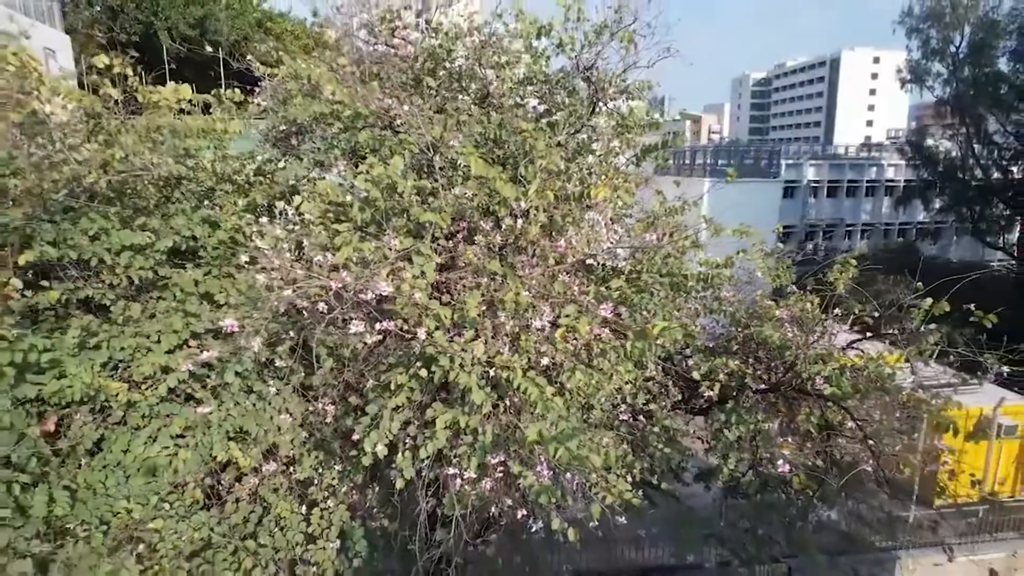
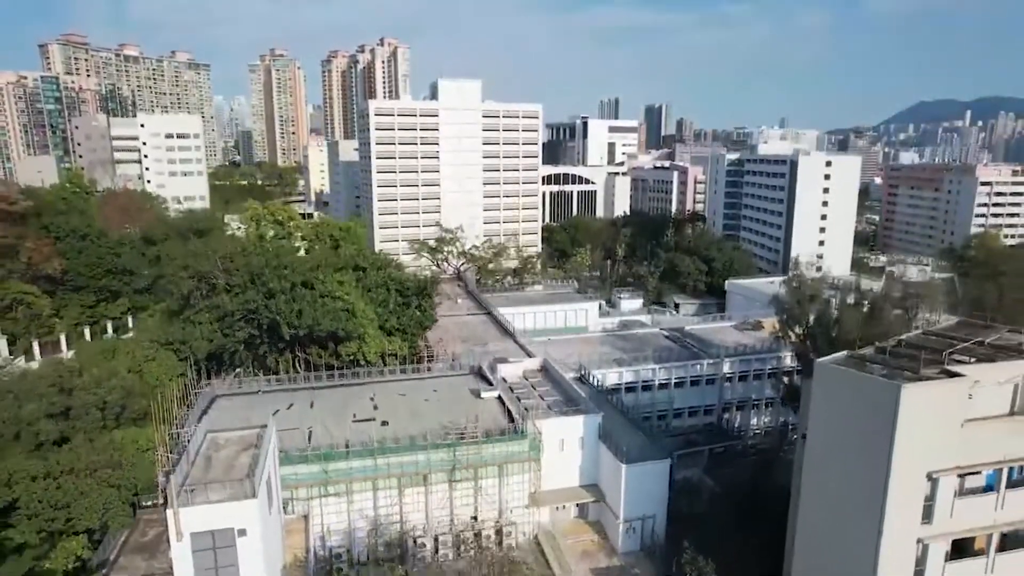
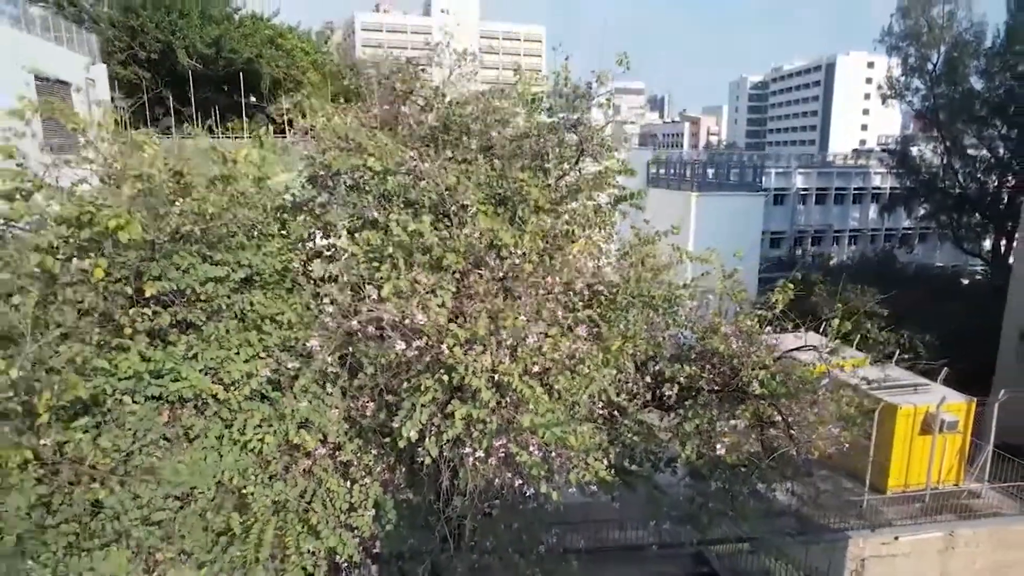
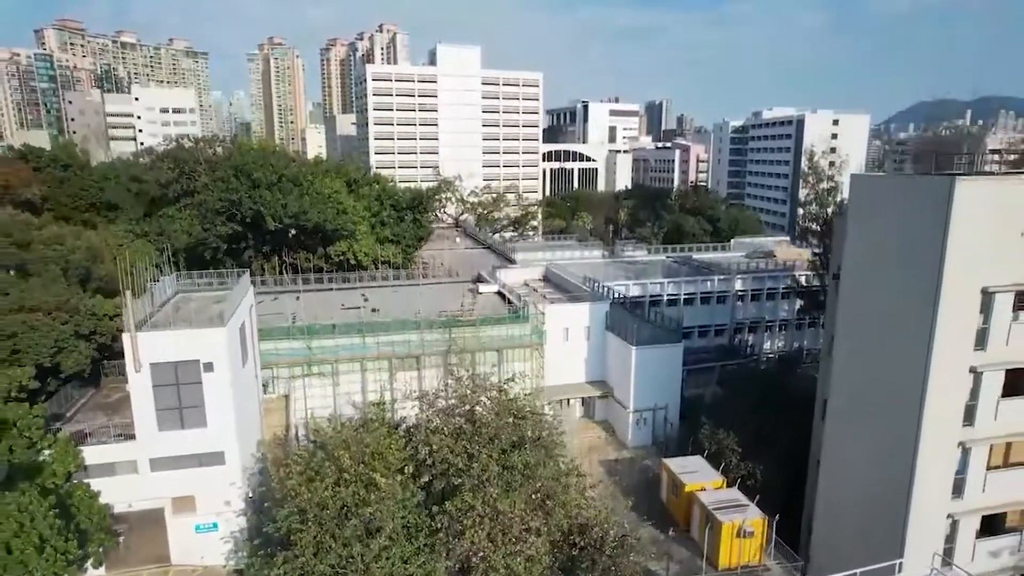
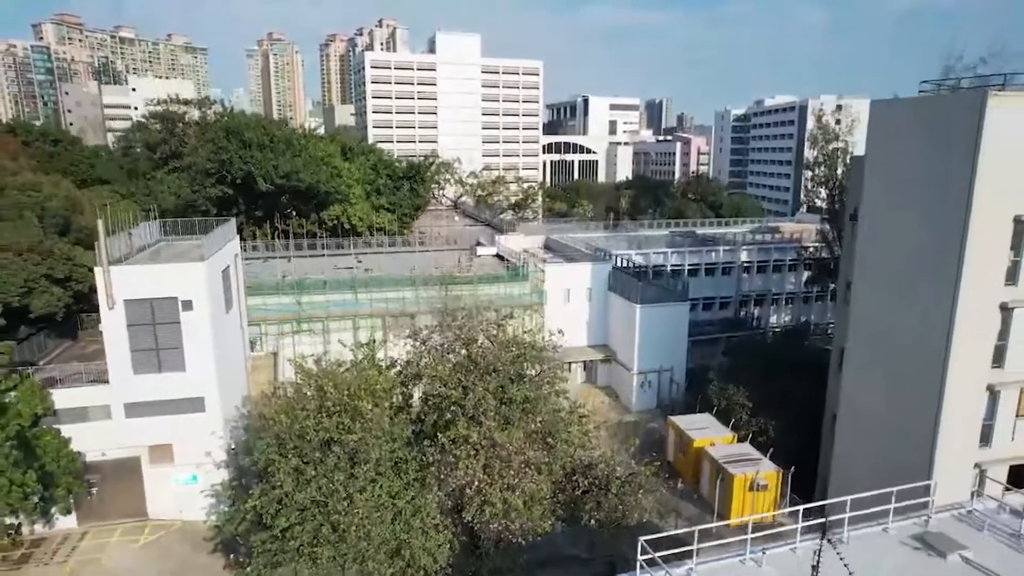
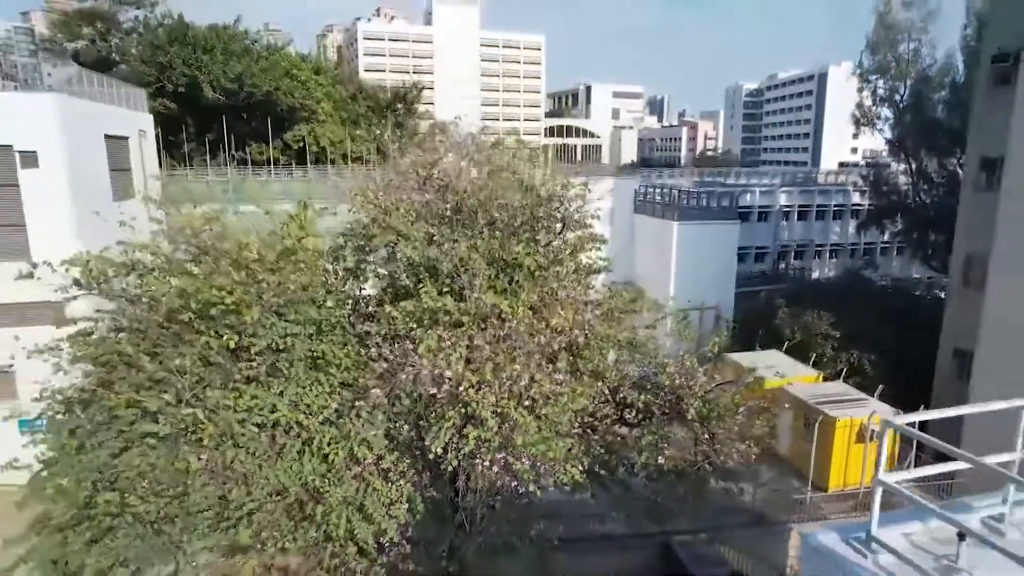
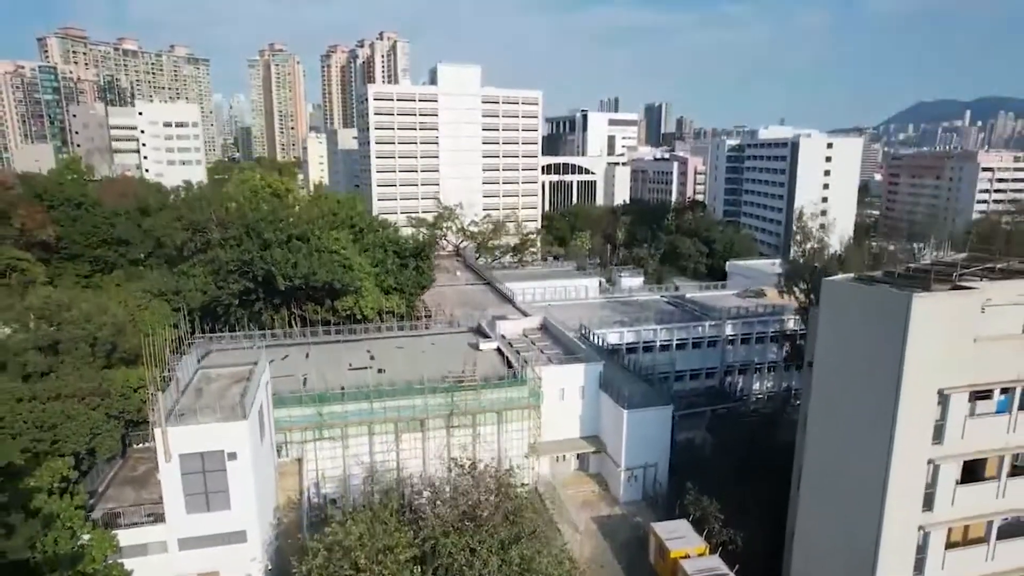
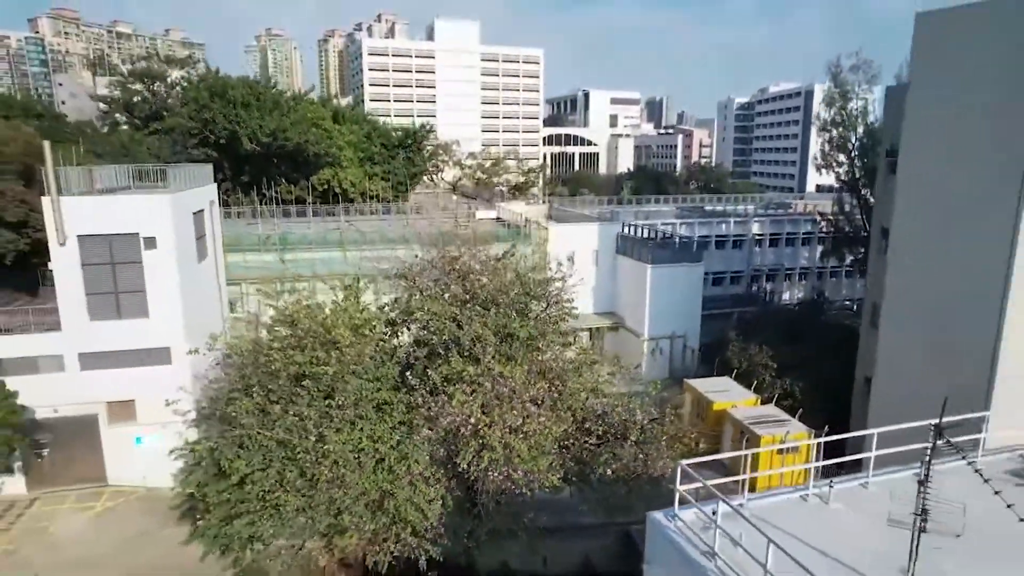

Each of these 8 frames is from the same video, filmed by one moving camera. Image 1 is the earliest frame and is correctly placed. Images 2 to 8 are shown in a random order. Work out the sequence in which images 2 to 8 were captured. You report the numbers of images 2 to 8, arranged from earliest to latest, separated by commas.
3, 6, 8, 5, 4, 7, 2
